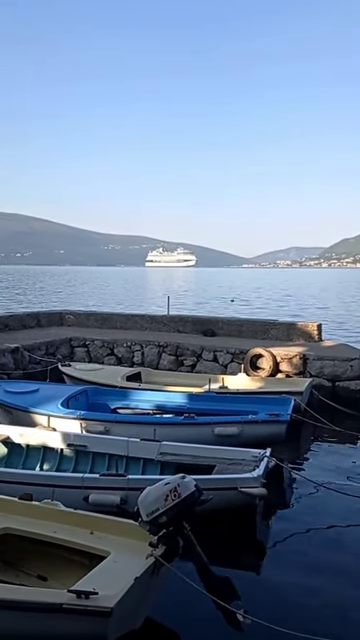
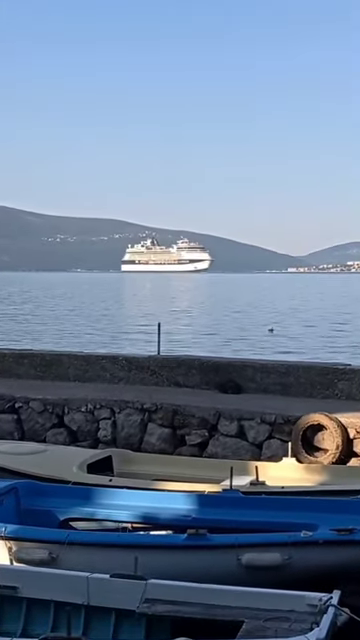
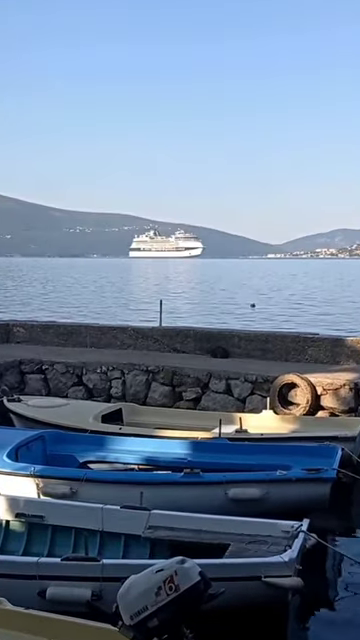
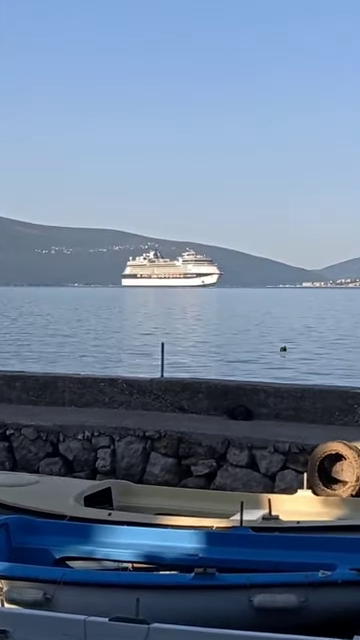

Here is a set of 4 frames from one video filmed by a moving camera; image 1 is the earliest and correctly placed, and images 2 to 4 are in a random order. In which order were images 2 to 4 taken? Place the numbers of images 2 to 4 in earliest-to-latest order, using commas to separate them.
3, 2, 4
